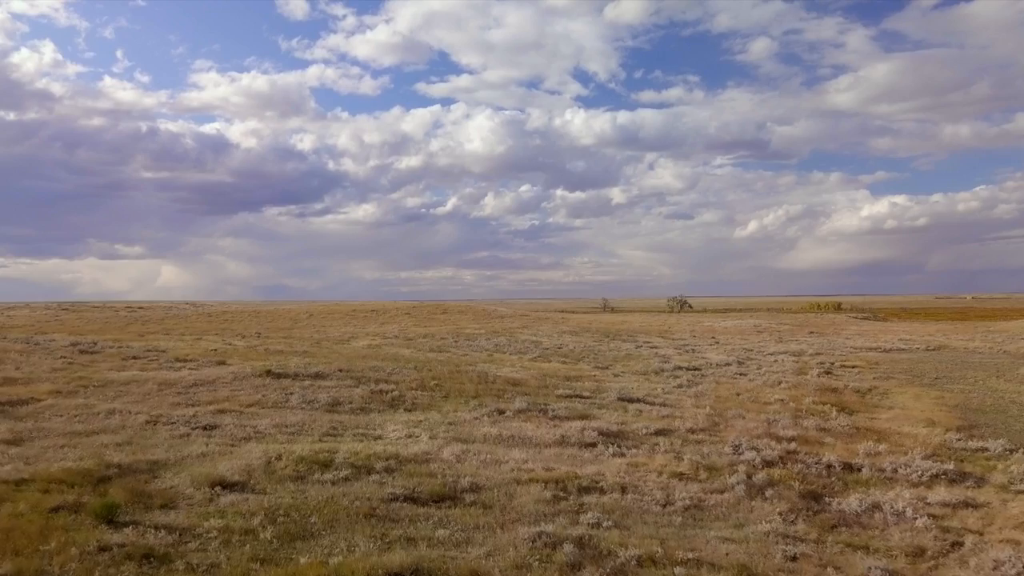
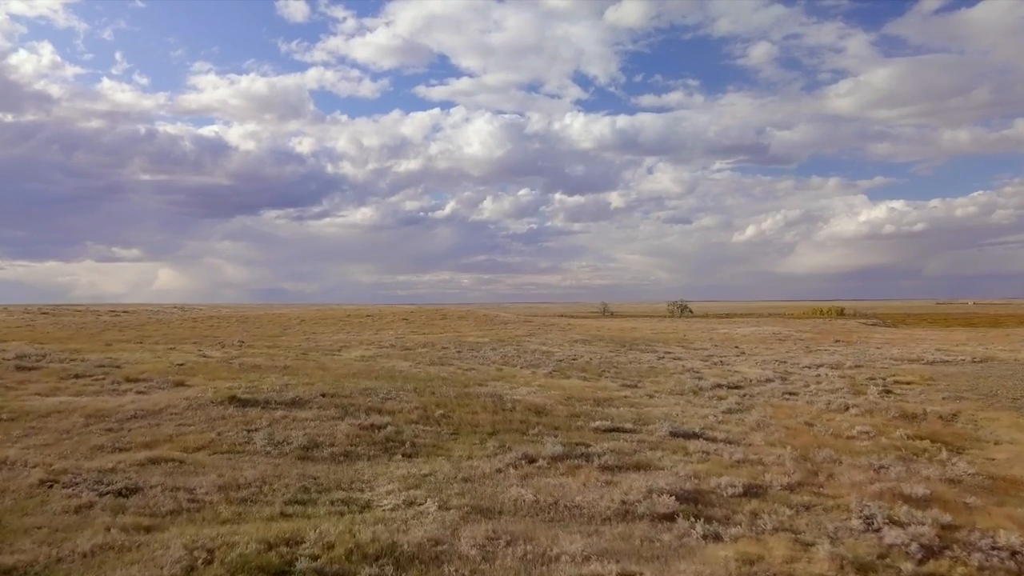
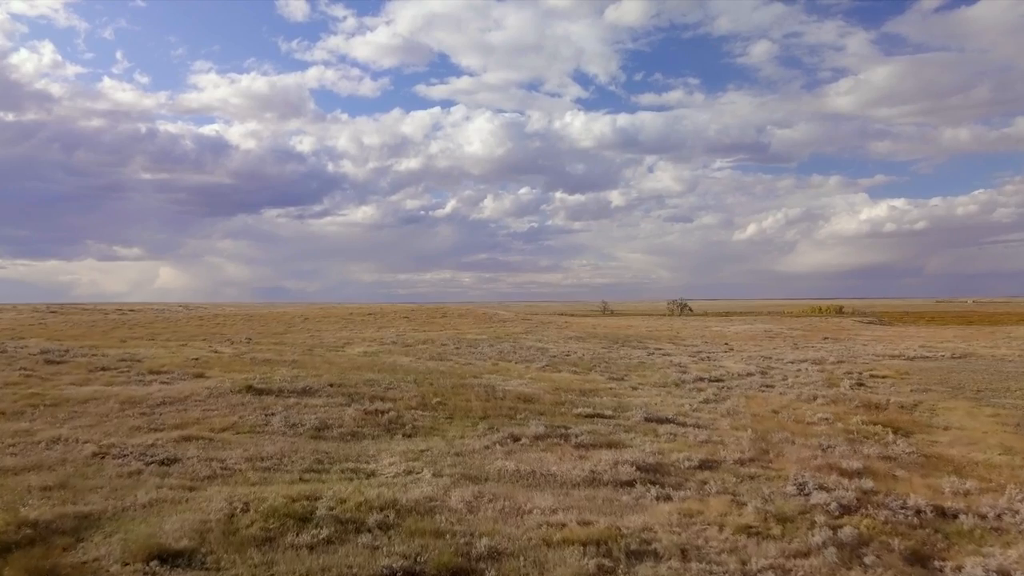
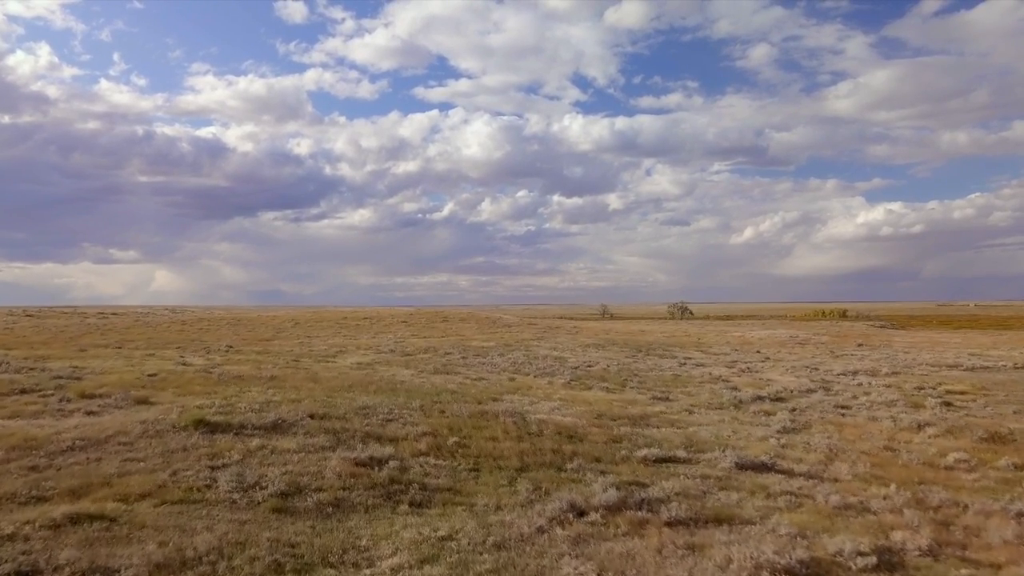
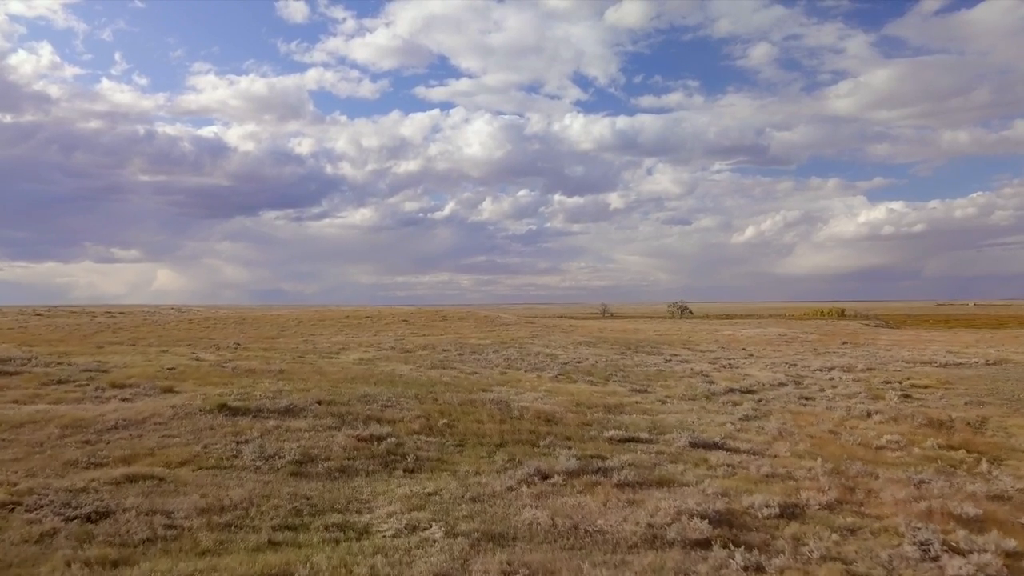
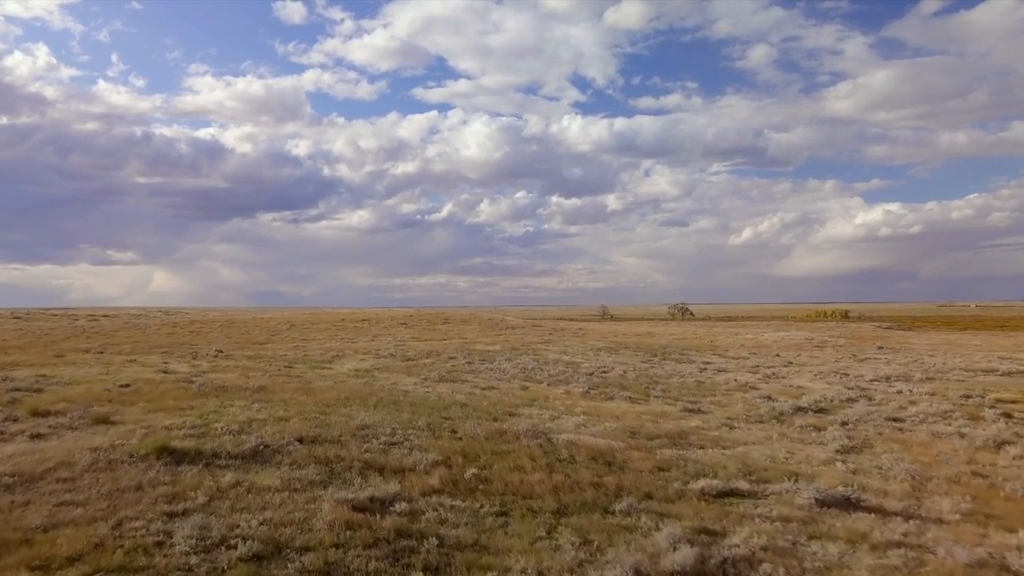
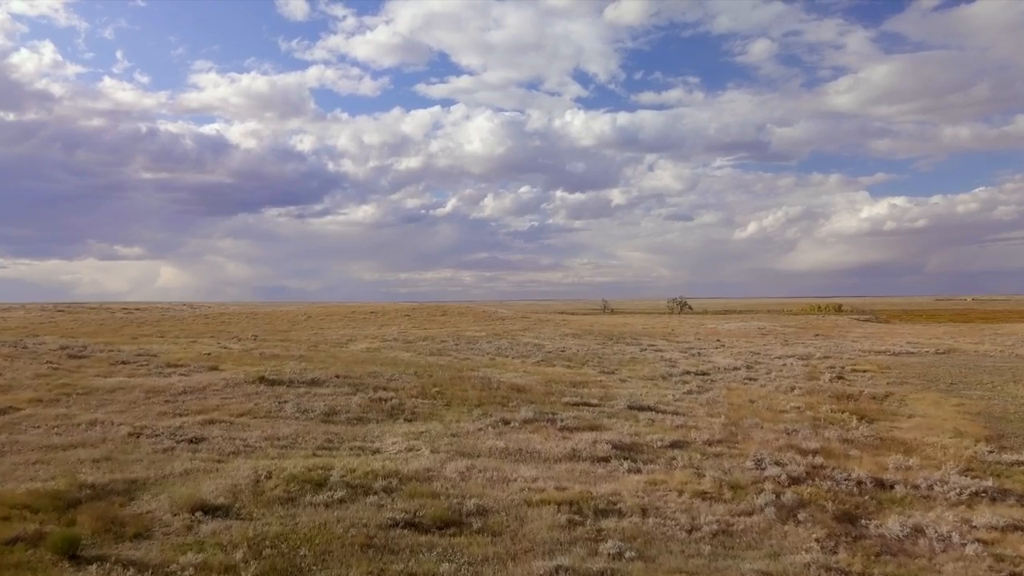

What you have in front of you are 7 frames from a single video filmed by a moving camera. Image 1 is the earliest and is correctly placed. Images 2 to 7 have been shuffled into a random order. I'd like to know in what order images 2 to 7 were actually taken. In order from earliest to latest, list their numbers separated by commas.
7, 3, 2, 5, 4, 6
